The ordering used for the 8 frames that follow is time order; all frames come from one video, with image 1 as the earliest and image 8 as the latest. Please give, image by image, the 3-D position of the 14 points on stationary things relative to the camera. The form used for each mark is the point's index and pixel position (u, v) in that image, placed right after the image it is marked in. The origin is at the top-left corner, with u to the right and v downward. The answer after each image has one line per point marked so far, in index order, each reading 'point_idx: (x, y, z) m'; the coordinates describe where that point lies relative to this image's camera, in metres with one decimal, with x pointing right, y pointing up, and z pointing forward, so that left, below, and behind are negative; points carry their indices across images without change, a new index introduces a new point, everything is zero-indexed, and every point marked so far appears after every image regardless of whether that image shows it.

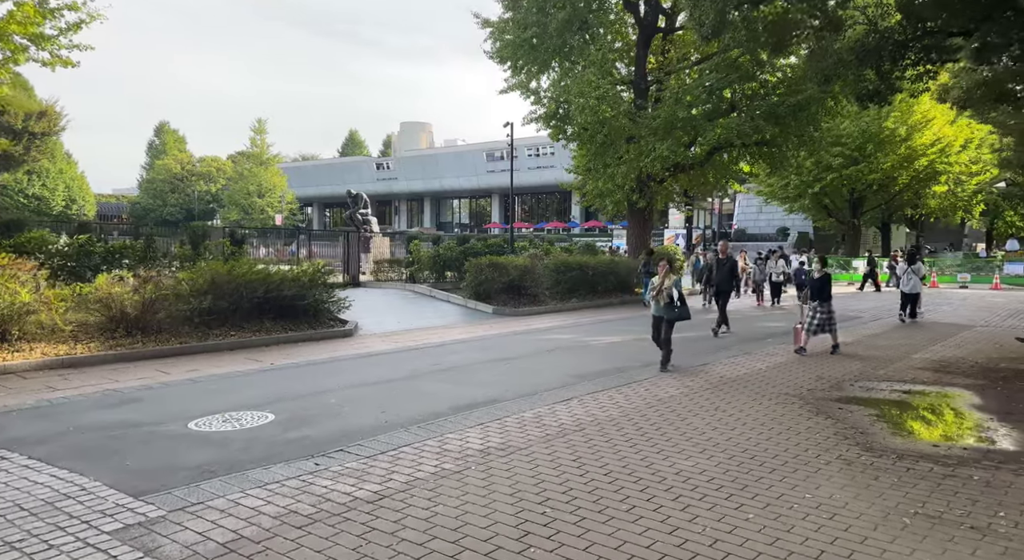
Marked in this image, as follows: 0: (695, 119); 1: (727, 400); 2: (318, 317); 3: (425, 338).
0: (+4.7, +4.1, +19.1) m
1: (+2.0, -1.1, +7.1) m
2: (-2.8, -0.5, +10.9) m
3: (-1.3, -0.9, +11.4) m
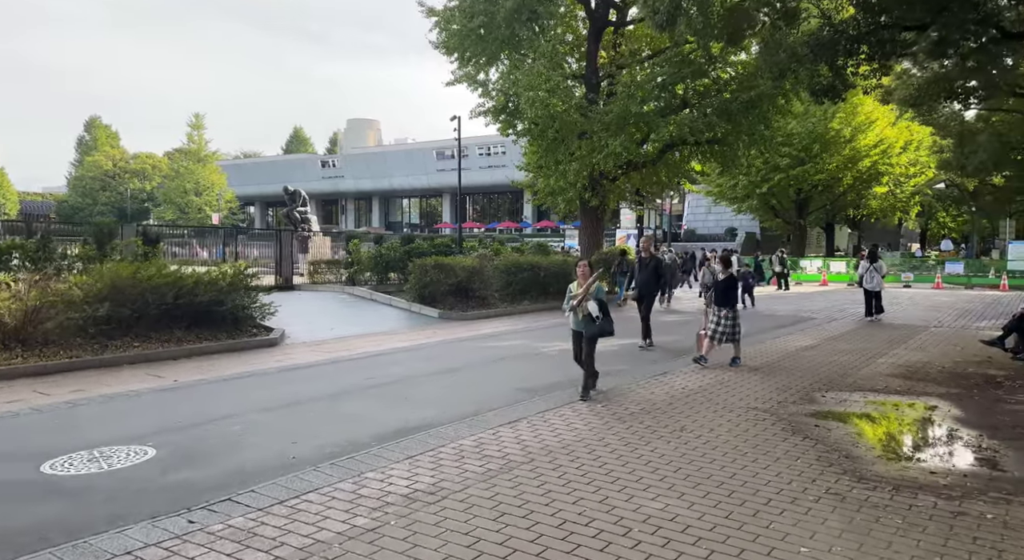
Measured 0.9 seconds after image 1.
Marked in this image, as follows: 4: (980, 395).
0: (+3.4, +4.1, +18.5) m
1: (+1.5, -1.2, +6.4) m
2: (-3.6, -0.6, +9.8) m
3: (-2.1, -0.9, +10.4) m
4: (+4.9, -1.2, +7.8) m
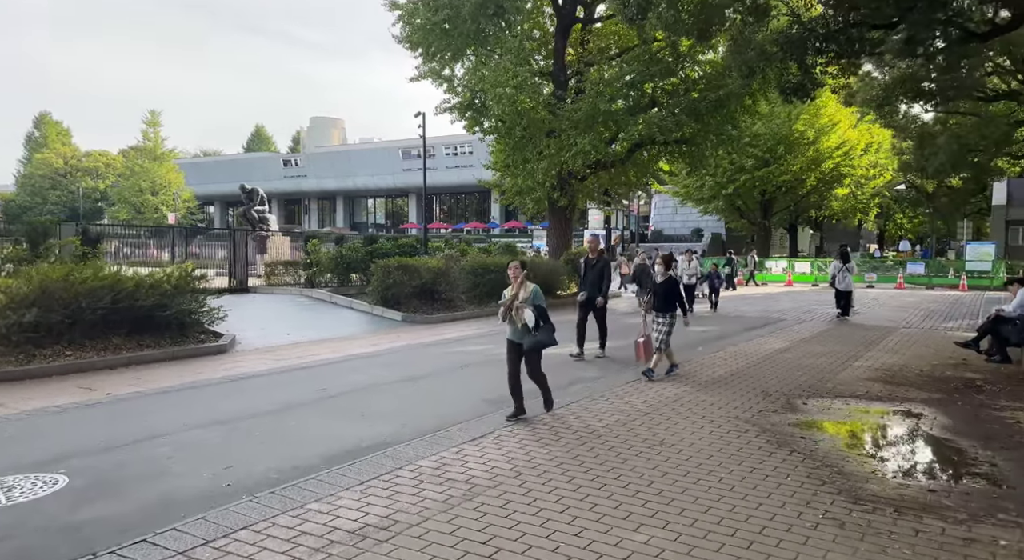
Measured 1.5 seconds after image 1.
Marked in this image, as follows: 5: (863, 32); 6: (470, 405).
0: (+2.5, +4.0, +18.2) m
1: (+1.2, -1.2, +5.9) m
2: (-4.0, -0.6, +9.2) m
3: (-2.5, -1.0, +9.8) m
4: (+4.5, -1.2, +7.5) m
5: (+6.4, +4.6, +13.8) m
6: (-0.4, -1.1, +6.5) m
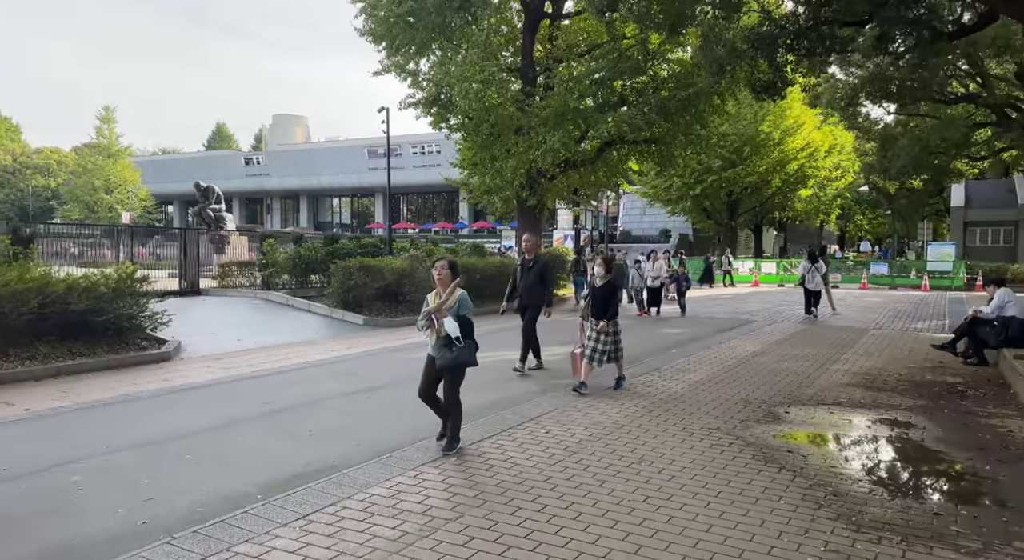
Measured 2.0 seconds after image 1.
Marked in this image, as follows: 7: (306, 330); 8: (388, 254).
0: (+1.8, +4.0, +17.8) m
1: (+1.0, -1.2, +5.5) m
2: (-4.4, -0.7, +8.5) m
3: (-2.9, -1.0, +9.2) m
4: (+4.2, -1.2, +7.2) m
5: (+5.8, +4.5, +13.6) m
6: (-0.6, -1.1, +6.0) m
7: (-3.3, -0.8, +12.1) m
8: (-2.9, +0.6, +17.2) m
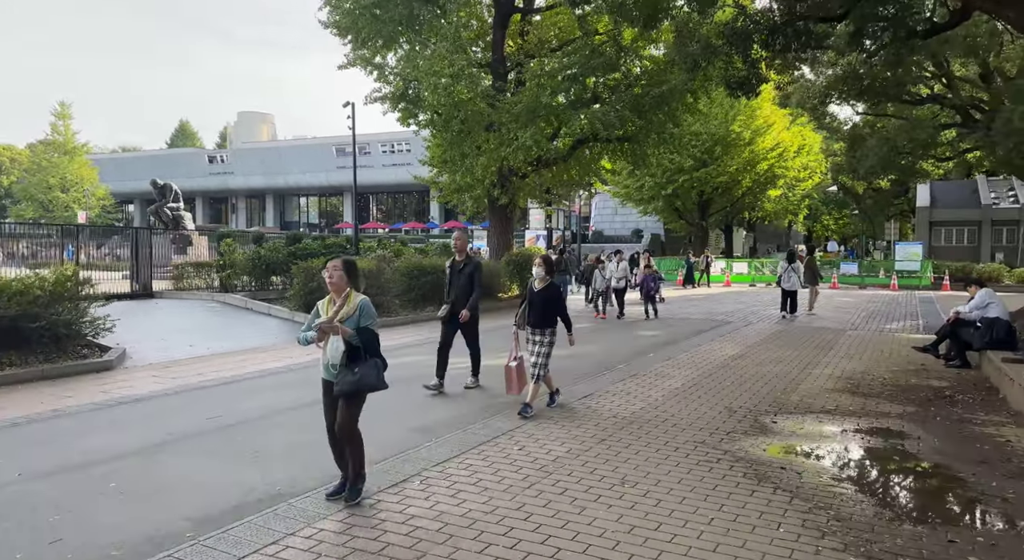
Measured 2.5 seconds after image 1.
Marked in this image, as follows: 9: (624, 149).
0: (+1.1, +4.0, +17.4) m
1: (+0.8, -1.2, +5.0) m
2: (-4.7, -0.7, +7.9) m
3: (-3.3, -1.0, +8.6) m
4: (+3.9, -1.2, +6.9) m
5: (+5.3, +4.5, +13.3) m
6: (-0.9, -1.1, +5.5) m
7: (-3.8, -0.8, +11.5) m
8: (-3.5, +0.6, +16.6) m
9: (+3.0, +3.5, +20.0) m
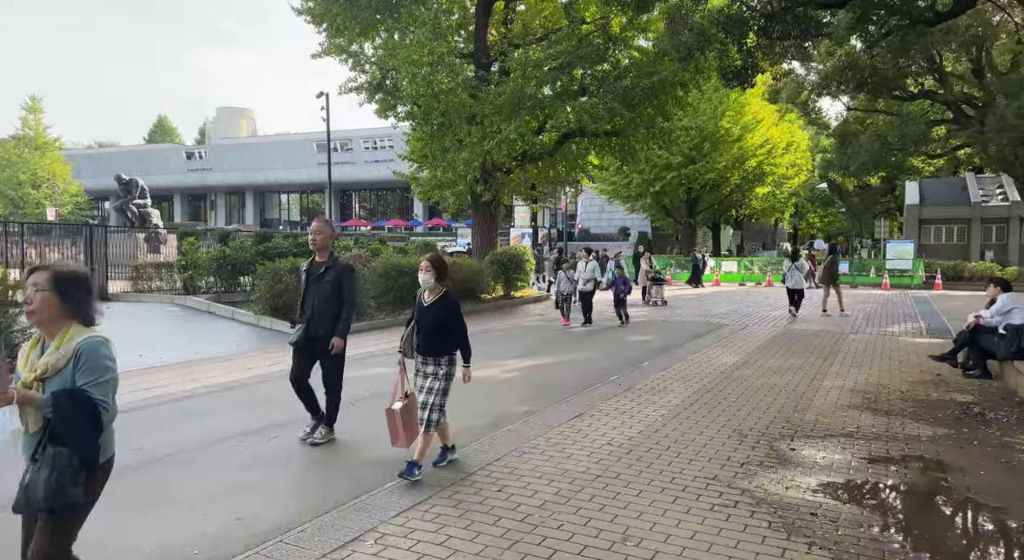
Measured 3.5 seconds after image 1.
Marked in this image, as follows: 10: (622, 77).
0: (+0.7, +4.0, +16.5) m
1: (+0.7, -1.3, +4.2) m
2: (-4.9, -0.7, +6.9) m
3: (-3.5, -1.1, +7.7) m
4: (+3.8, -1.3, +6.1) m
5: (+5.0, +4.5, +12.6) m
6: (-1.0, -1.2, +4.6) m
7: (-4.1, -0.9, +10.5) m
8: (-3.9, +0.6, +15.7) m
9: (+2.6, +3.5, +19.1) m
10: (+2.6, +4.8, +17.6) m
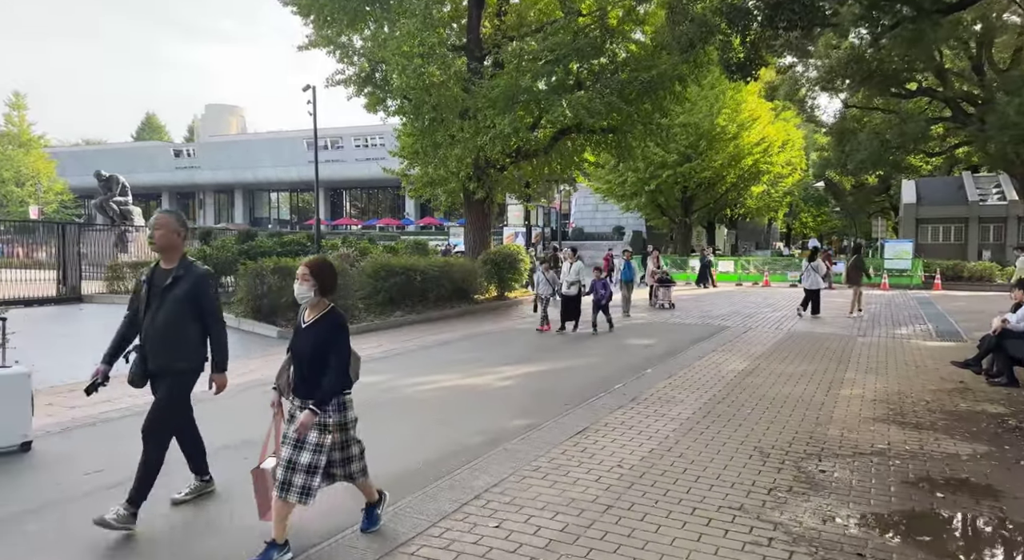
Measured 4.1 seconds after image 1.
0: (+0.6, +4.0, +15.9) m
1: (+0.7, -1.3, +3.6) m
2: (-4.9, -0.7, +6.3) m
3: (-3.5, -1.1, +7.0) m
4: (+3.8, -1.3, +5.5) m
5: (+4.9, +4.5, +12.0) m
6: (-1.0, -1.2, +4.0) m
7: (-4.1, -0.9, +9.9) m
8: (-4.0, +0.6, +15.0) m
9: (+2.4, +3.5, +18.6) m
10: (+2.5, +4.8, +17.1) m
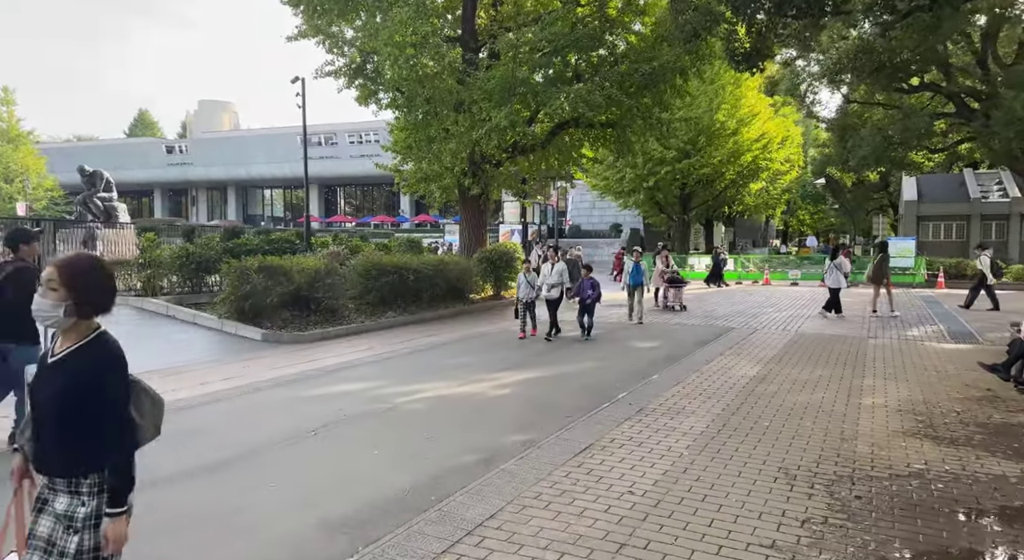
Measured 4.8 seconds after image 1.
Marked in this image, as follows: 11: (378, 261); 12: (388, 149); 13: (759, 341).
0: (+0.5, +4.0, +15.3) m
1: (+0.7, -1.3, +3.1) m
2: (-4.9, -0.8, +5.7) m
3: (-3.5, -1.1, +6.5) m
4: (+3.7, -1.3, +5.0) m
5: (+4.9, +4.5, +11.4) m
6: (-1.0, -1.2, +3.5) m
7: (-4.1, -0.9, +9.3) m
8: (-4.0, +0.6, +14.5) m
9: (+2.3, +3.5, +18.0) m
10: (+2.4, +4.8, +16.5) m
11: (-2.3, +0.3, +13.0) m
12: (-3.2, +3.4, +19.4) m
13: (+3.9, -1.0, +11.9) m
